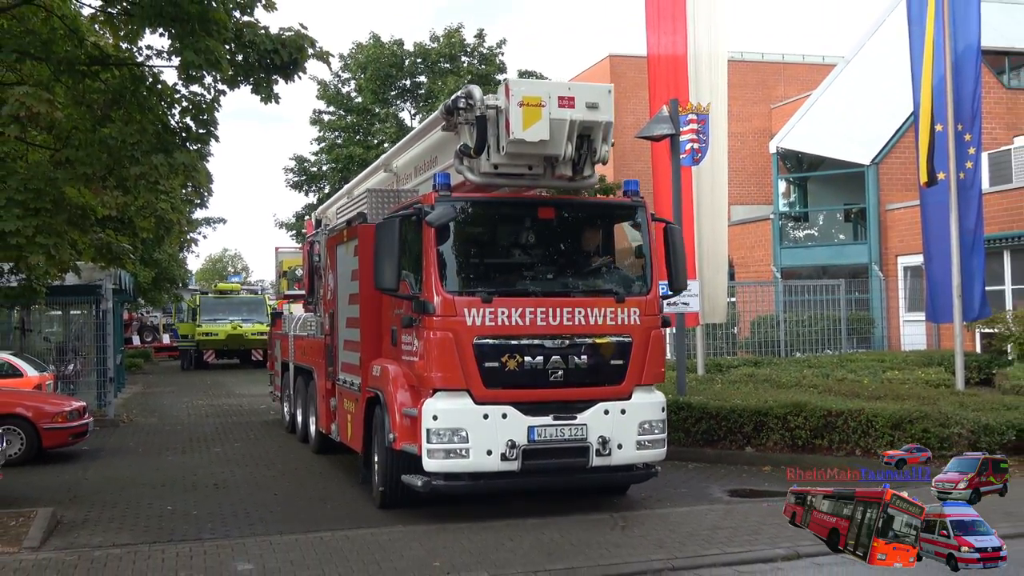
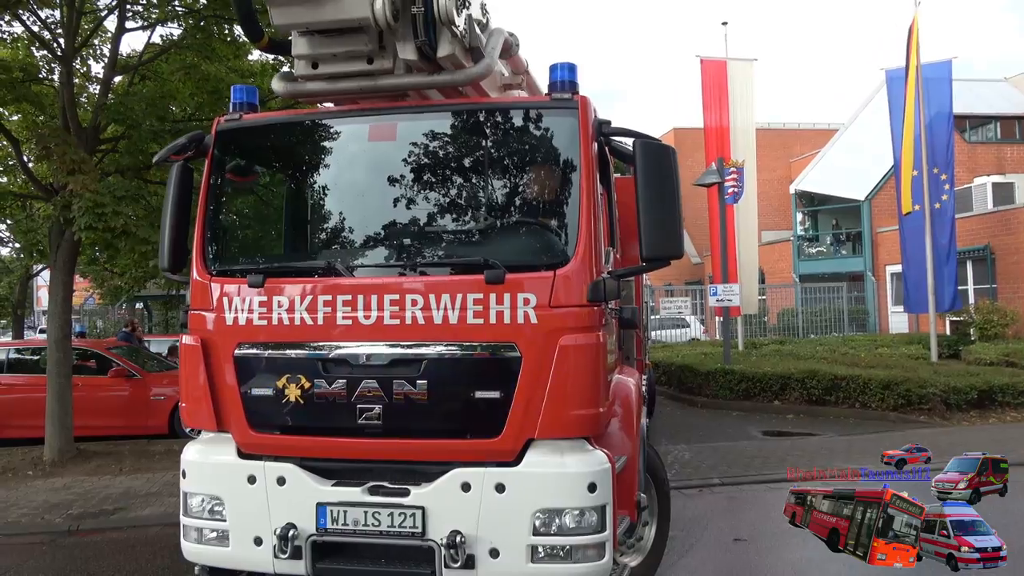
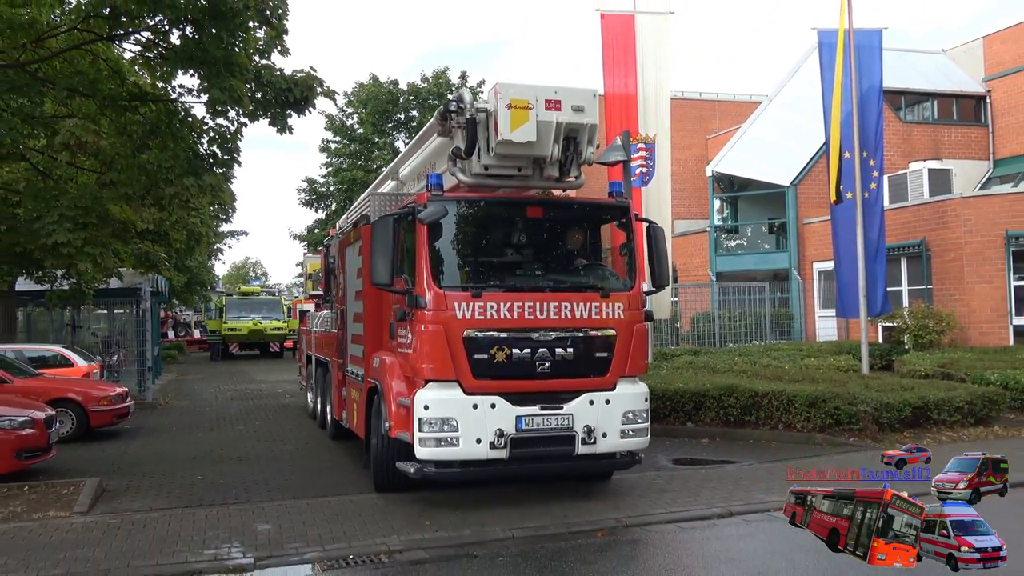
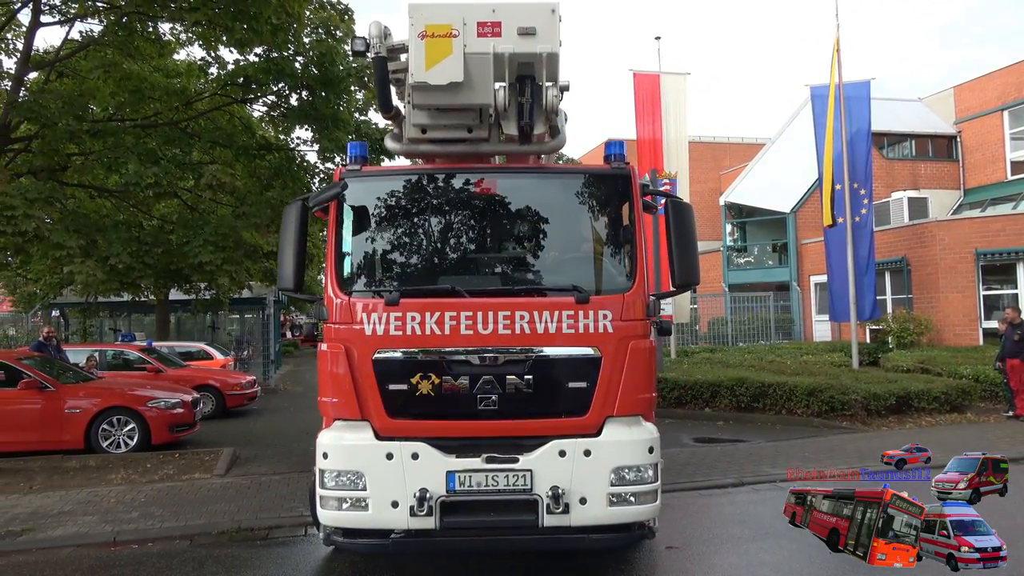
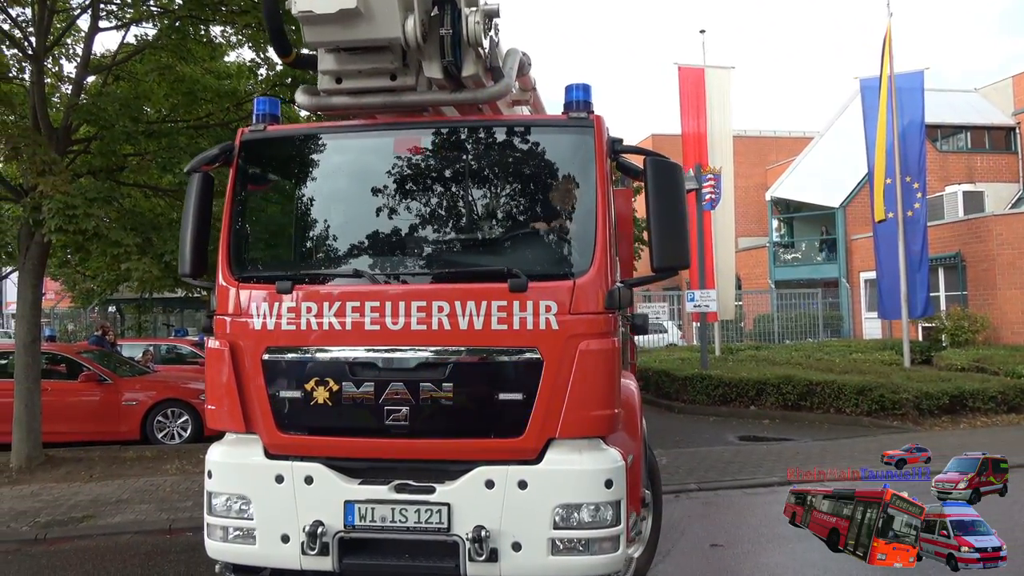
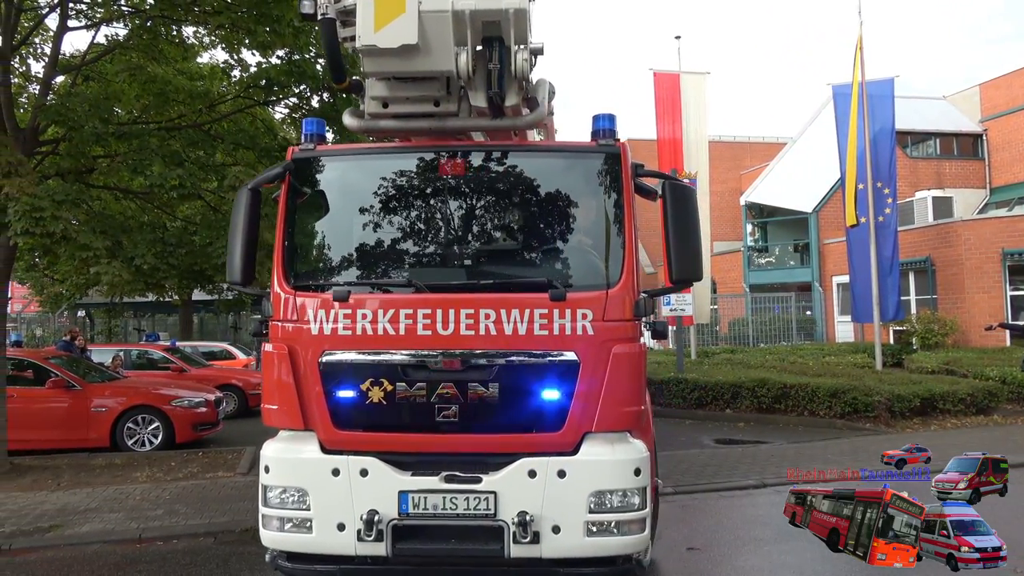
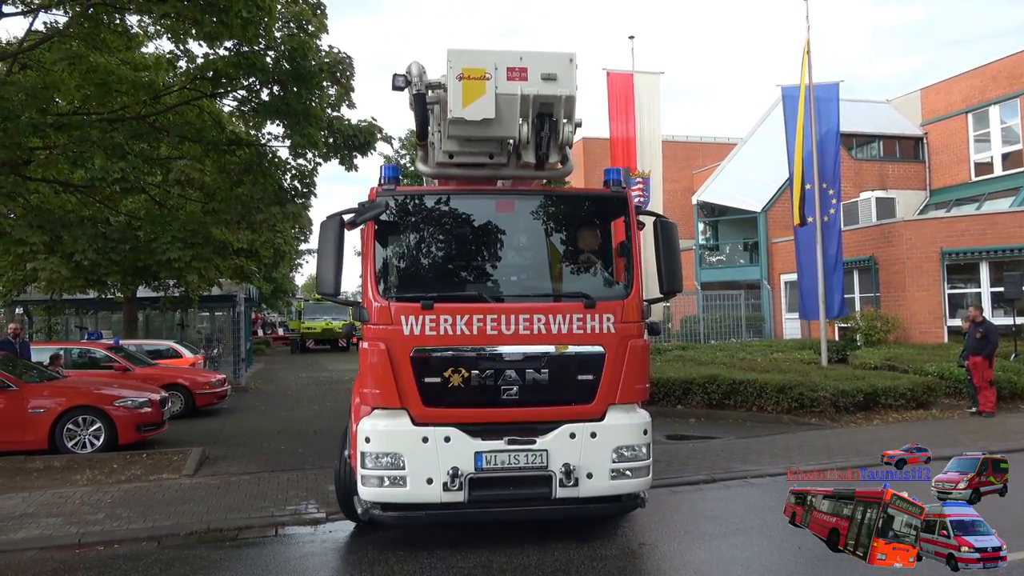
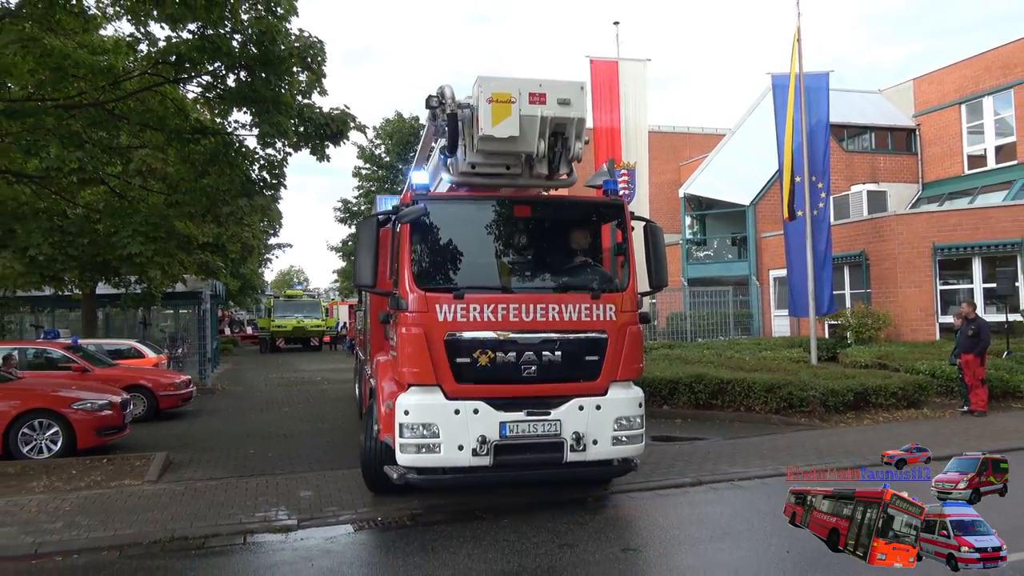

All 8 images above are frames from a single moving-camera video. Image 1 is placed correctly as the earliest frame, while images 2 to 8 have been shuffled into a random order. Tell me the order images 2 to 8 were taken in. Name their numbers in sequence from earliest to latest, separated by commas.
3, 8, 7, 4, 6, 5, 2
